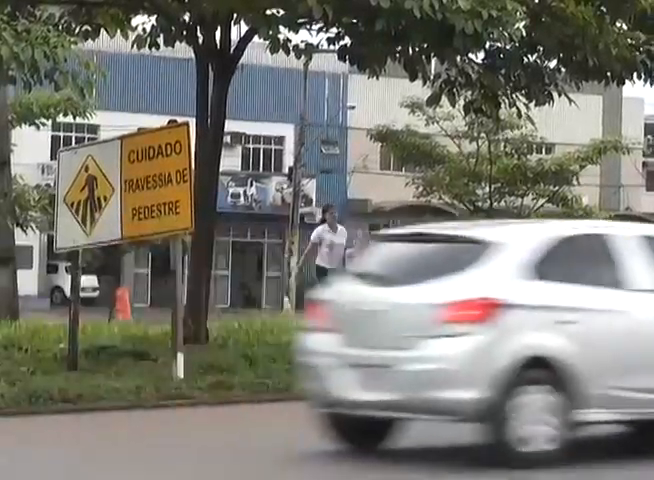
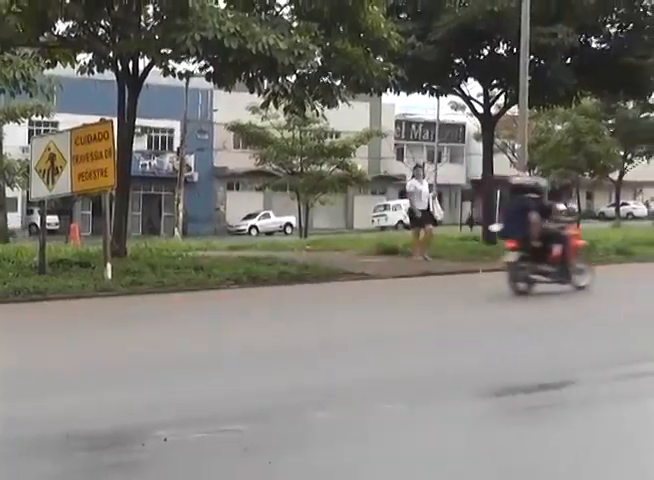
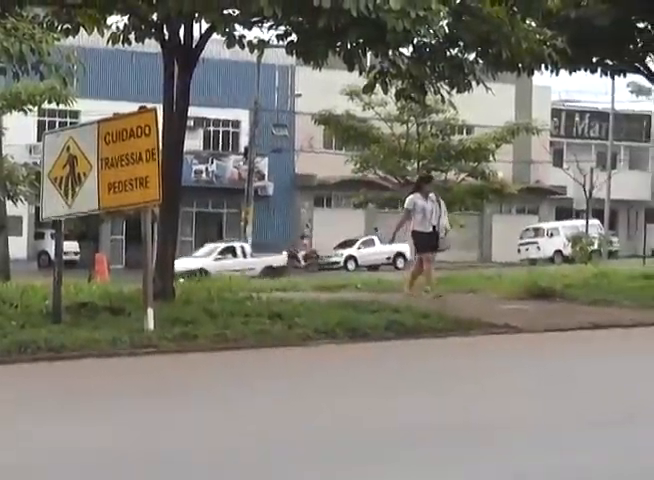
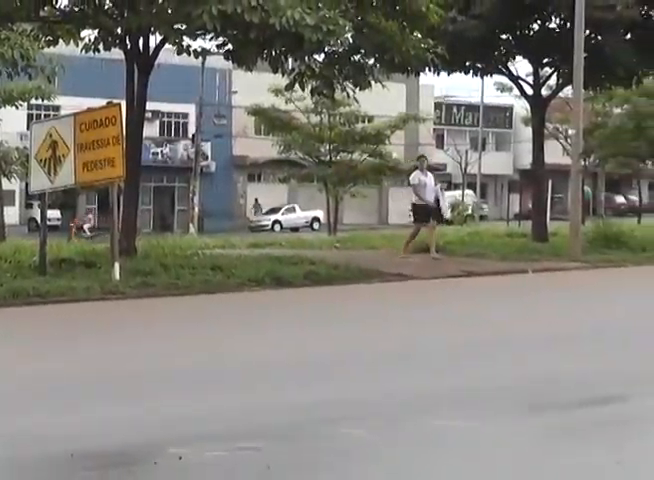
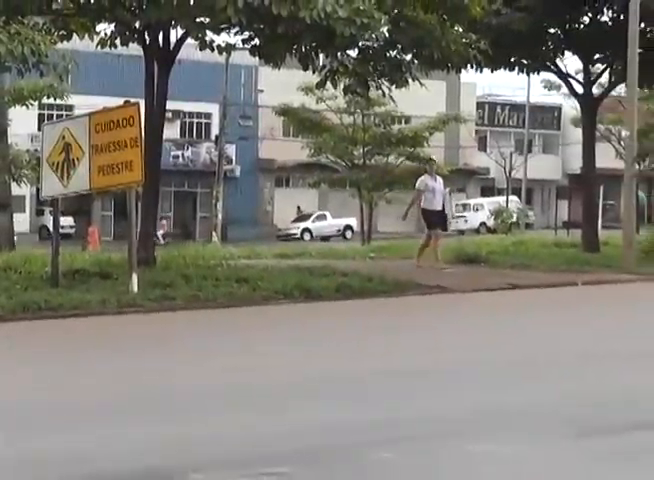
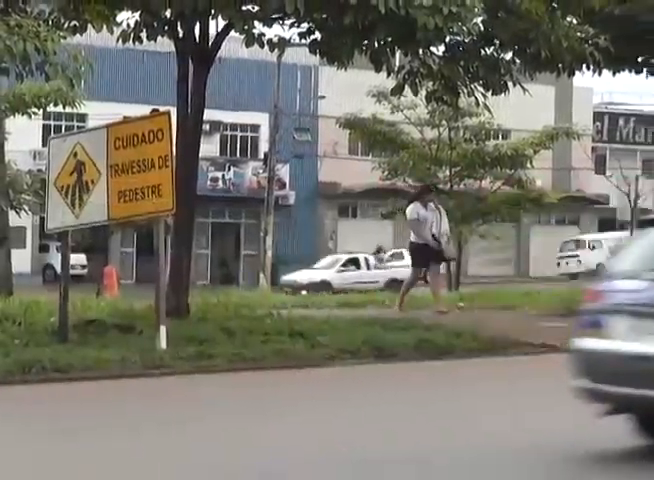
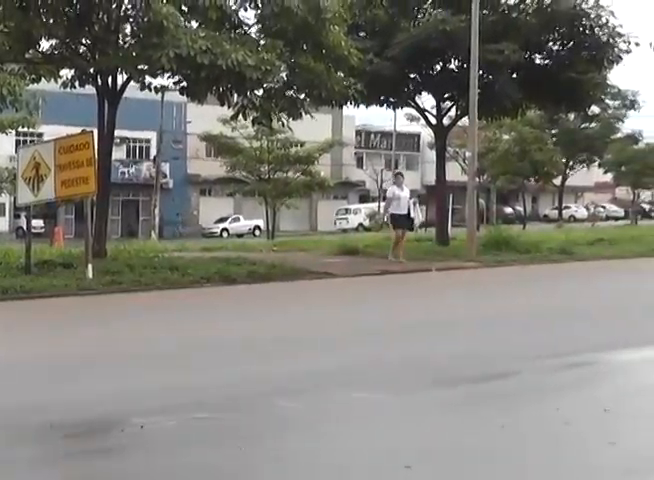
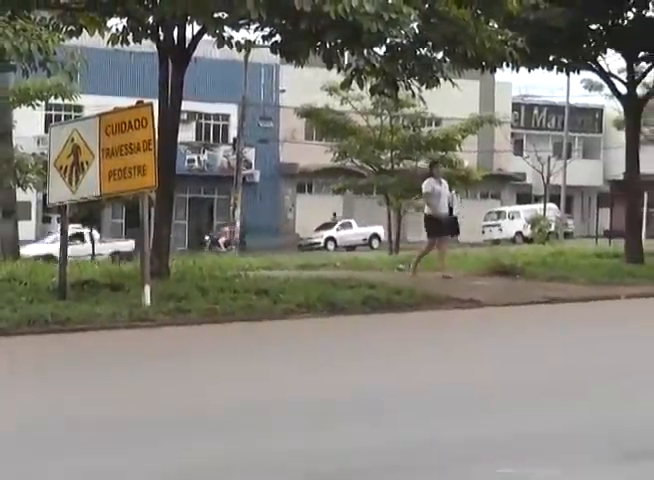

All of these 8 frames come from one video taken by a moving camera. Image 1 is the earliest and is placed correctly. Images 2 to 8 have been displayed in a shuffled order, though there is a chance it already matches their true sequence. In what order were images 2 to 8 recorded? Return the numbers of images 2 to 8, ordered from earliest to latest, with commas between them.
6, 3, 8, 5, 4, 2, 7
